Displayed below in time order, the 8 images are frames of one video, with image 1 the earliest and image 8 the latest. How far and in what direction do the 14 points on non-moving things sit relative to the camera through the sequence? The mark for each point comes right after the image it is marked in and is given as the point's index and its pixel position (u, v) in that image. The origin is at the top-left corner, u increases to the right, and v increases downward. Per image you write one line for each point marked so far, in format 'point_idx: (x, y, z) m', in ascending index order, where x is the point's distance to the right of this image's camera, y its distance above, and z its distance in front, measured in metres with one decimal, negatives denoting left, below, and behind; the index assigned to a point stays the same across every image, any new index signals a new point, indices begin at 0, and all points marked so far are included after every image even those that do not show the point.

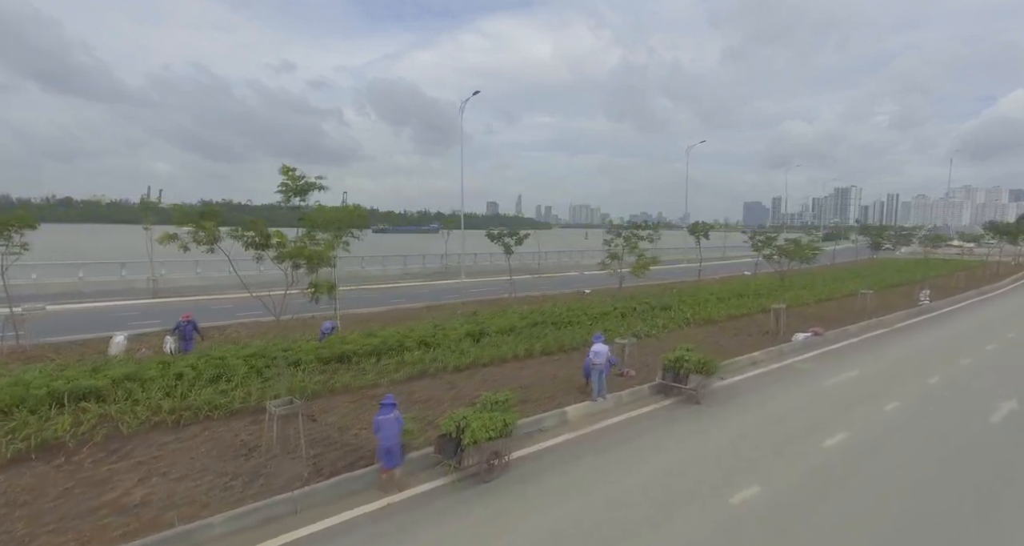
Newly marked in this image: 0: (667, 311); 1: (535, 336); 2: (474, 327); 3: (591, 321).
0: (+4.6, -1.2, +16.1) m
1: (+0.5, -1.4, +11.6) m
2: (-0.8, -1.2, +11.7) m
3: (+1.9, -1.3, +13.7) m
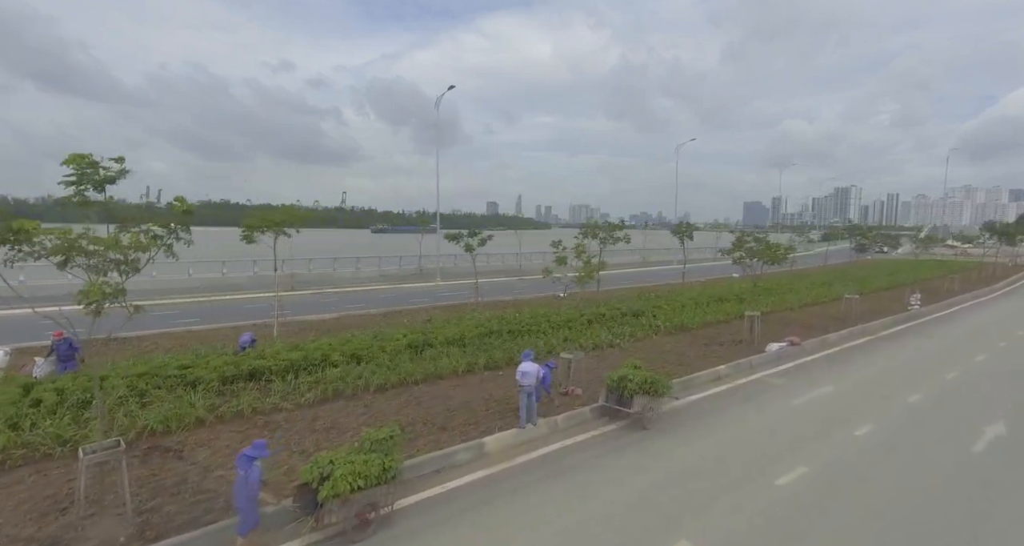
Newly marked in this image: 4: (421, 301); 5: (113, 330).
0: (+3.5, -1.3, +15.2) m
1: (-0.6, -1.5, +10.7) m
2: (-1.9, -1.3, +10.8) m
3: (+0.9, -1.4, +12.8) m
4: (-3.3, -1.0, +19.5) m
5: (-9.1, -1.3, +12.2) m
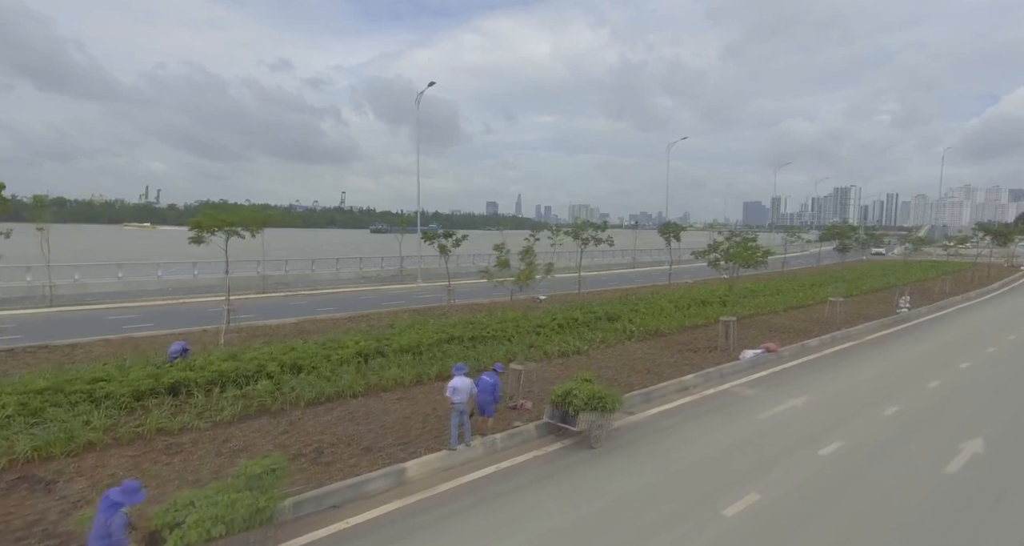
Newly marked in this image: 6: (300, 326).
0: (+2.7, -1.4, +14.6) m
1: (-1.4, -1.6, +10.1) m
2: (-2.7, -1.4, +10.2) m
3: (+0.1, -1.5, +12.3) m
4: (-4.2, -1.1, +18.9) m
5: (-9.9, -1.4, +11.6) m
6: (-5.2, -1.3, +13.1) m
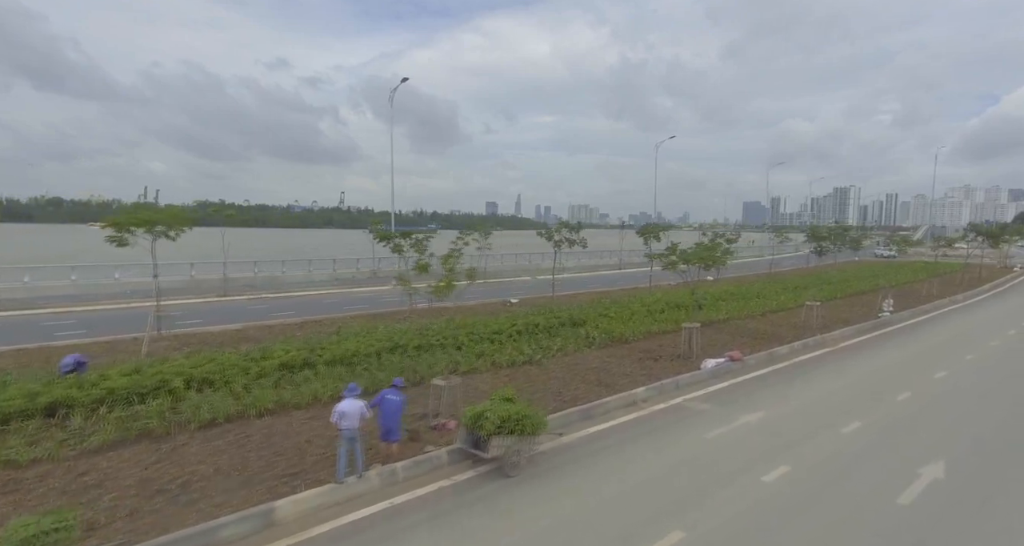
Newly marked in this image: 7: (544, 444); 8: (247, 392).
0: (+1.6, -1.5, +13.9) m
1: (-2.5, -1.7, +9.4) m
2: (-3.8, -1.5, +9.5) m
3: (-1.0, -1.6, +11.6) m
4: (-5.3, -1.2, +18.2) m
5: (-11.0, -1.5, +10.9) m
6: (-6.3, -1.4, +12.4) m
7: (+0.4, -2.2, +6.9) m
8: (-3.9, -1.7, +7.8) m
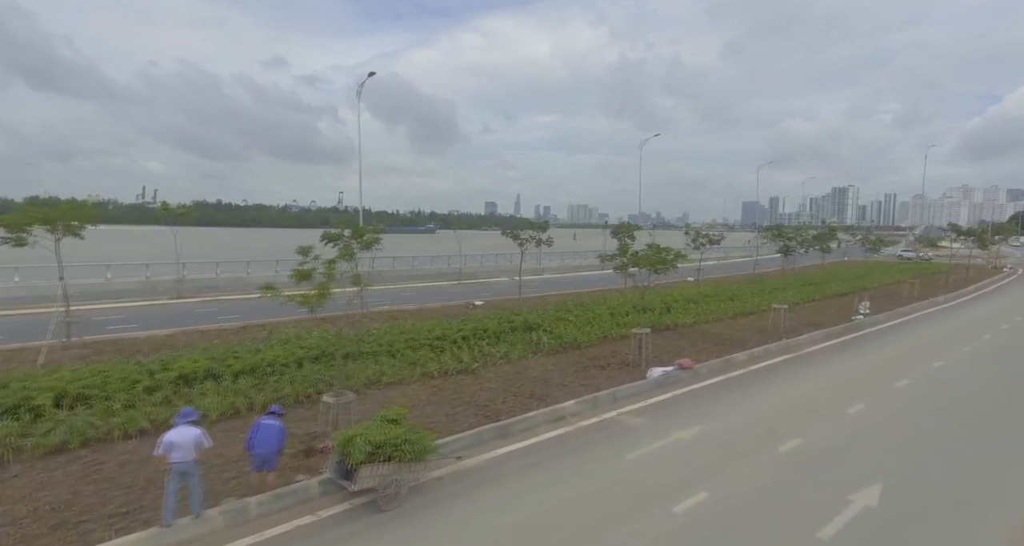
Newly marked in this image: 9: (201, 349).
0: (+0.3, -1.5, +13.2) m
1: (-3.7, -1.7, +8.7) m
2: (-5.1, -1.5, +8.8) m
3: (-2.3, -1.6, +10.8) m
4: (-6.6, -1.2, +17.5) m
5: (-12.3, -1.5, +10.1) m
6: (-7.5, -1.5, +11.7) m
7: (-0.8, -2.3, +6.2) m
8: (-5.1, -1.8, +7.1) m
9: (-6.0, -1.5, +10.4) m
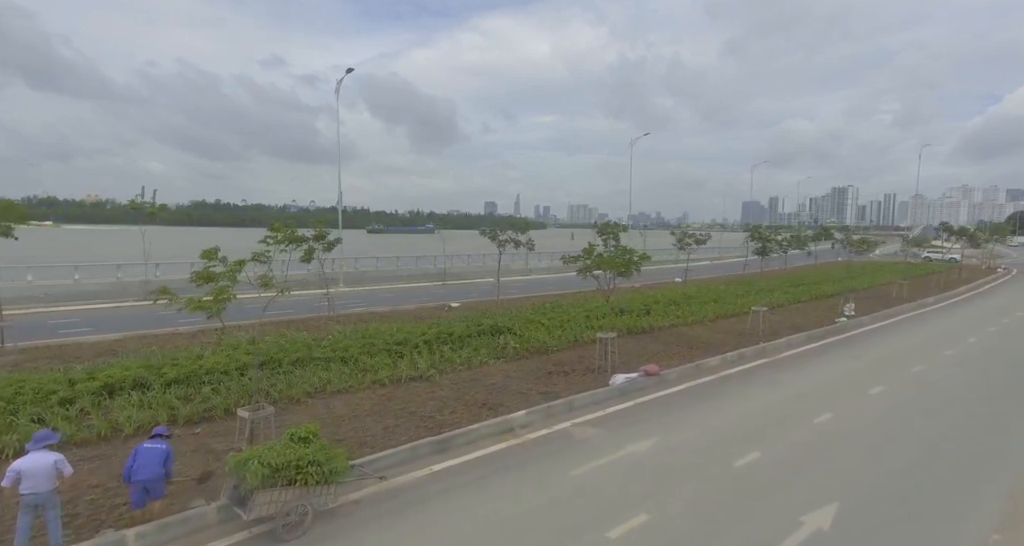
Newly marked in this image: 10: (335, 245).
0: (-0.5, -1.5, +12.7) m
1: (-4.5, -1.8, +8.2) m
2: (-5.8, -1.6, +8.3) m
3: (-3.1, -1.6, +10.4) m
4: (-7.4, -1.2, +17.0) m
5: (-13.1, -1.6, +9.6) m
6: (-8.3, -1.5, +11.2) m
7: (-1.6, -2.3, +5.7) m
8: (-5.9, -1.8, +6.6) m
9: (-6.8, -1.5, +9.9) m
10: (-5.4, +0.8, +15.7) m
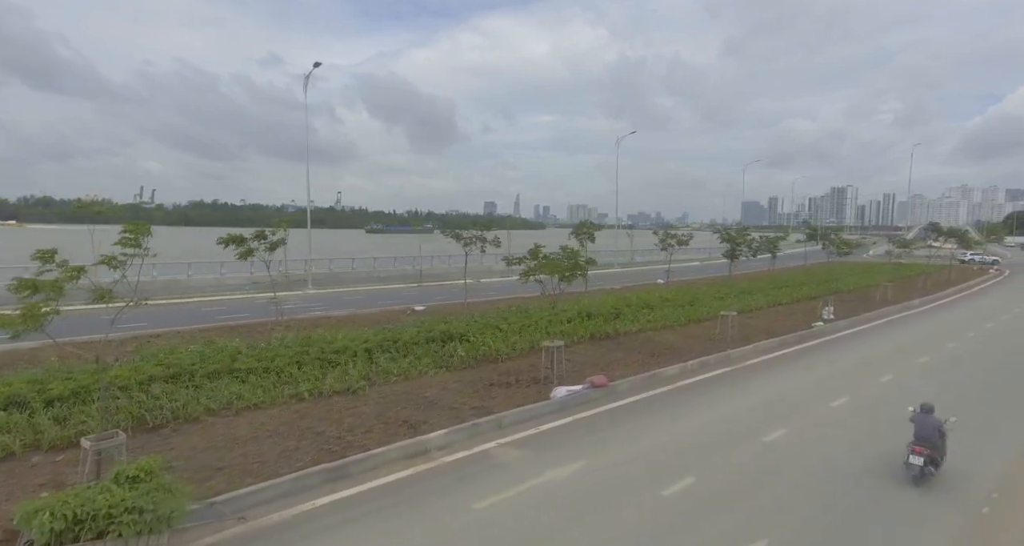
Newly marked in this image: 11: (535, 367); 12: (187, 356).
0: (-1.6, -1.6, +11.9) m
1: (-5.6, -1.8, +7.4) m
2: (-7.0, -1.6, +7.5) m
3: (-4.2, -1.7, +9.6) m
4: (-8.5, -1.3, +16.2) m
5: (-14.2, -1.6, +8.8) m
6: (-9.5, -1.6, +10.4) m
7: (-2.7, -2.4, +5.0) m
8: (-7.0, -1.9, +5.9) m
9: (-7.9, -1.6, +9.1) m
10: (-6.5, +0.8, +14.9) m
11: (+0.5, -1.9, +10.8) m
12: (-6.0, -1.6, +9.9) m
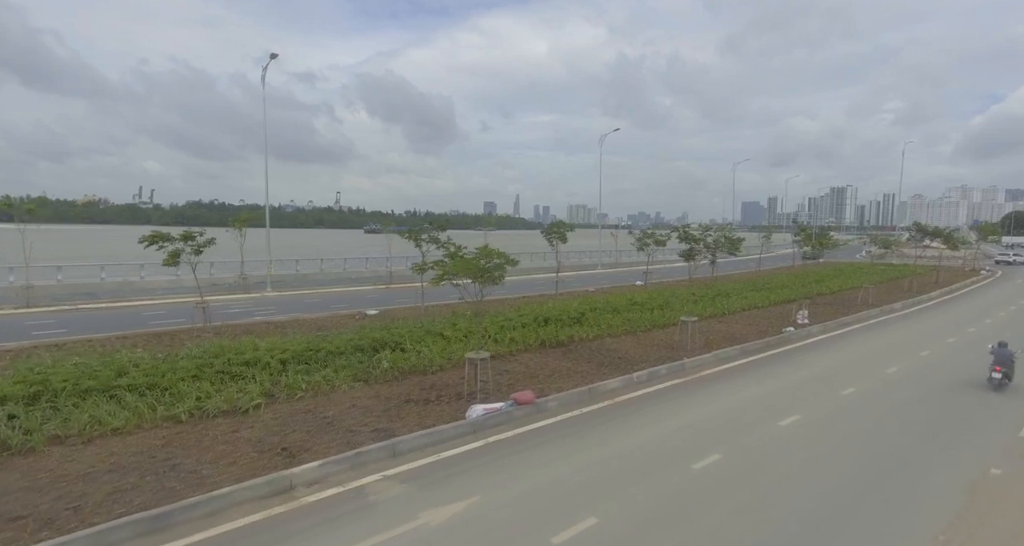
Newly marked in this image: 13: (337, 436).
0: (-2.9, -1.7, +10.9) m
1: (-7.0, -1.9, +6.4) m
2: (-8.3, -1.7, +6.5) m
3: (-5.6, -1.8, +8.6) m
4: (-9.8, -1.4, +15.2) m
5: (-15.5, -1.7, +7.8) m
6: (-10.8, -1.6, +9.4) m
7: (-4.1, -2.5, +3.9) m
8: (-8.4, -2.0, +4.8) m
9: (-9.3, -1.7, +8.1) m
10: (-7.9, +0.7, +13.9) m
11: (-0.8, -1.9, +9.8) m
12: (-7.3, -1.6, +8.9) m
13: (-2.4, -2.2, +7.5) m
